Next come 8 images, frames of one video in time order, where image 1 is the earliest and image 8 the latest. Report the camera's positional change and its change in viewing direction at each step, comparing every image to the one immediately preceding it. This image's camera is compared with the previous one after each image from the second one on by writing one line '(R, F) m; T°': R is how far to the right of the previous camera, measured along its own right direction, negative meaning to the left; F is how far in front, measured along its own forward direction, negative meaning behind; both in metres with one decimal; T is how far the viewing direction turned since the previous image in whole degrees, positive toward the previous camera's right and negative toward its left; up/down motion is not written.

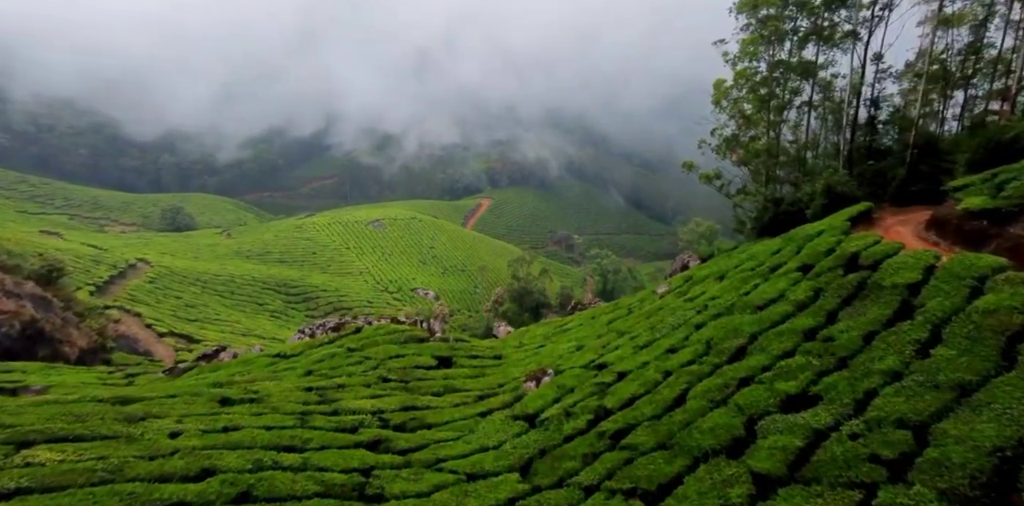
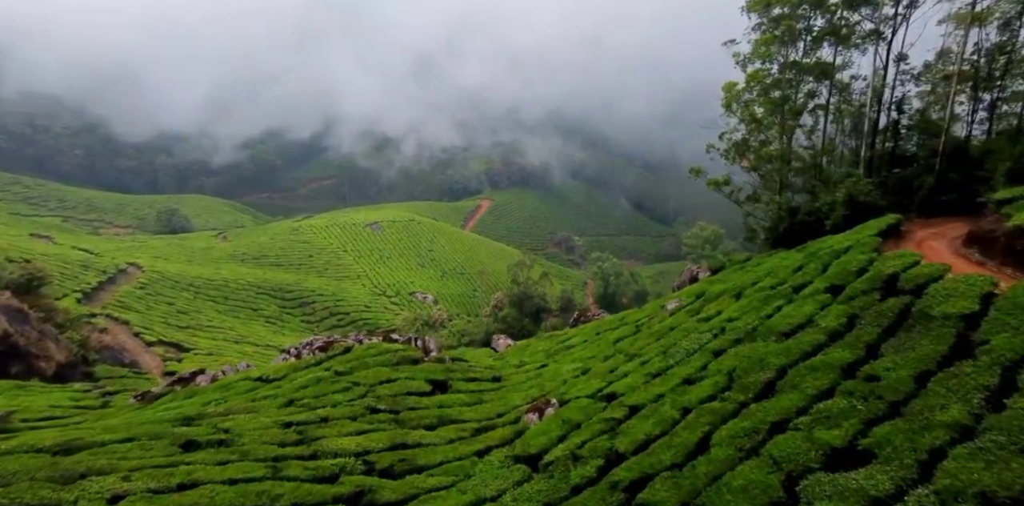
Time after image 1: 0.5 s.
(0.0, +1.6) m; 0°
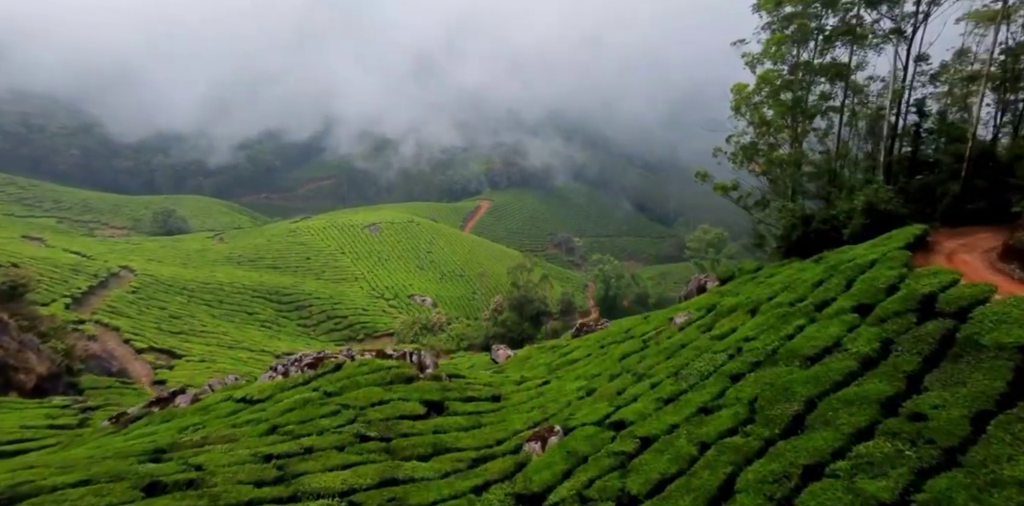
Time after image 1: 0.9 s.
(0.0, +1.3) m; 0°
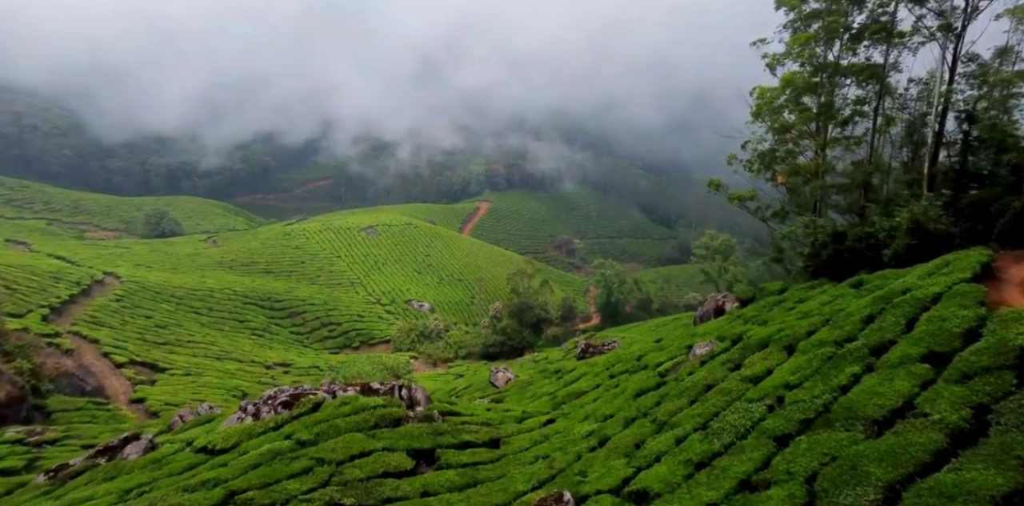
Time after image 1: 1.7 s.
(-0.1, +2.5) m; 0°
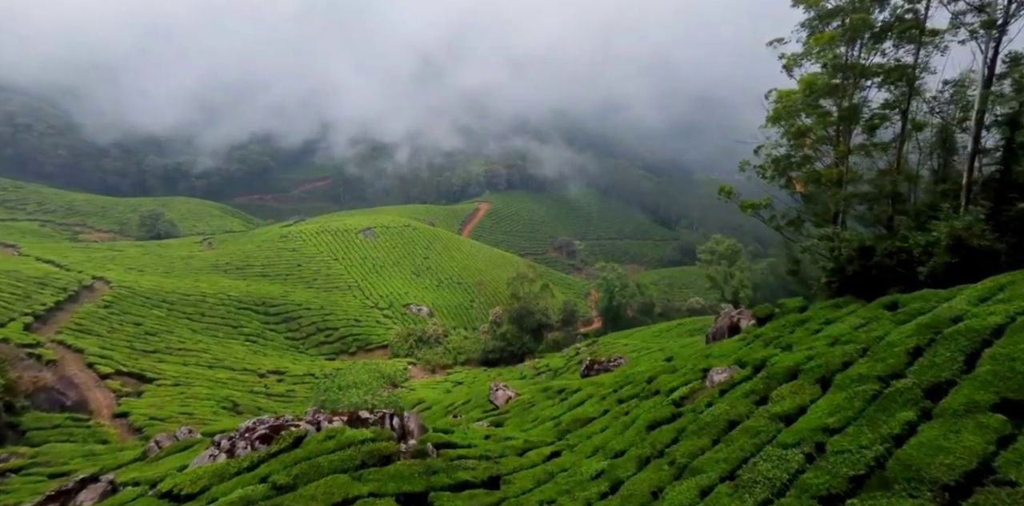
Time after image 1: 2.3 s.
(-0.1, +1.8) m; 0°
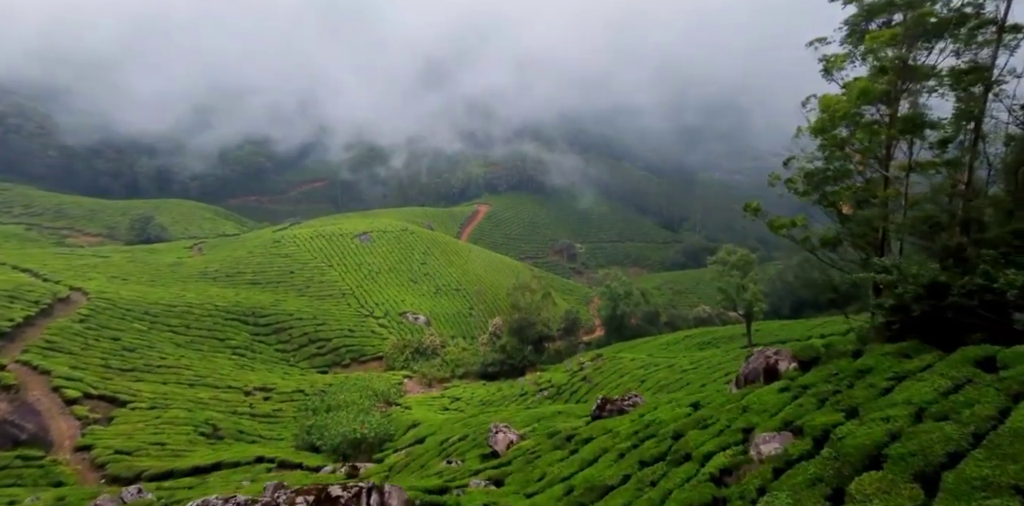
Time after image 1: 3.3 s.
(-0.1, +3.5) m; 0°
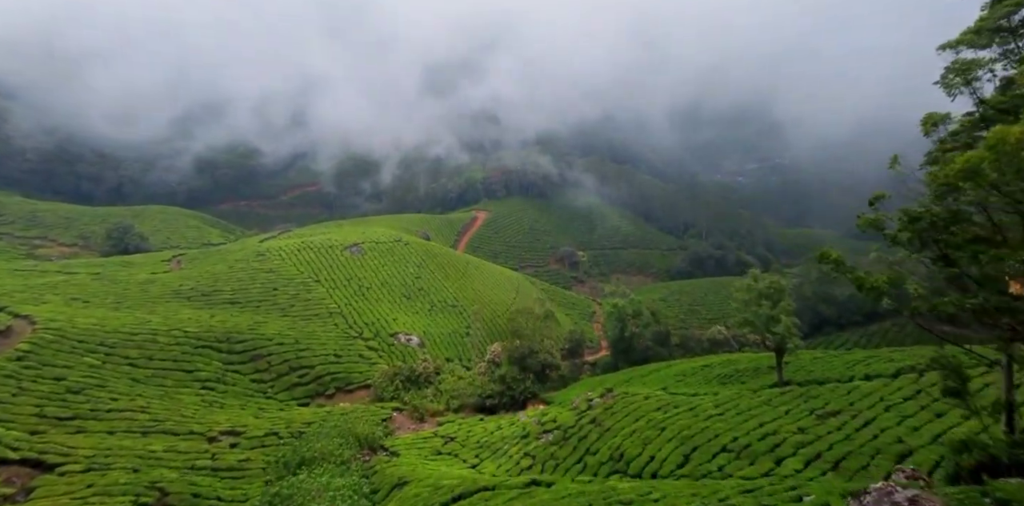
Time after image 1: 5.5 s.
(-0.2, +7.3) m; 0°
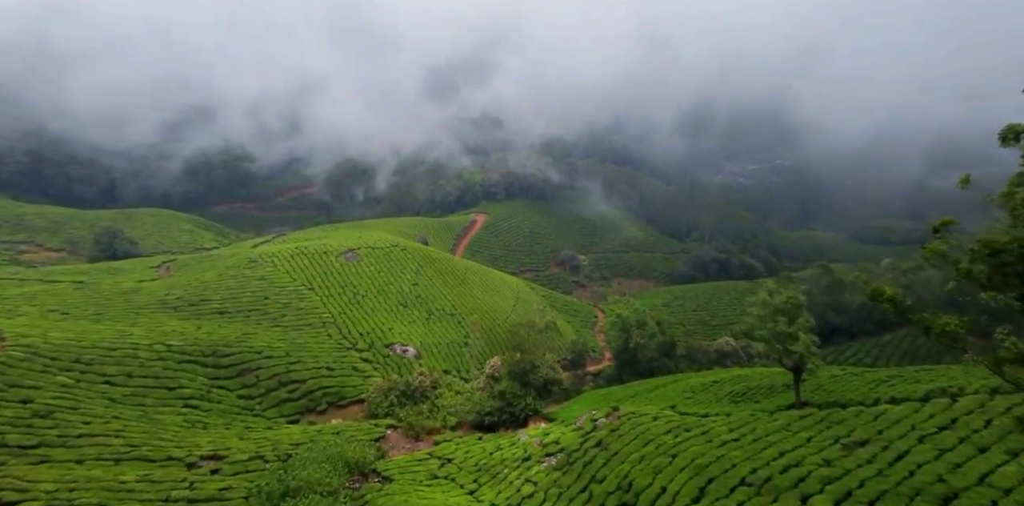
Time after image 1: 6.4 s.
(-0.1, +3.4) m; 0°
